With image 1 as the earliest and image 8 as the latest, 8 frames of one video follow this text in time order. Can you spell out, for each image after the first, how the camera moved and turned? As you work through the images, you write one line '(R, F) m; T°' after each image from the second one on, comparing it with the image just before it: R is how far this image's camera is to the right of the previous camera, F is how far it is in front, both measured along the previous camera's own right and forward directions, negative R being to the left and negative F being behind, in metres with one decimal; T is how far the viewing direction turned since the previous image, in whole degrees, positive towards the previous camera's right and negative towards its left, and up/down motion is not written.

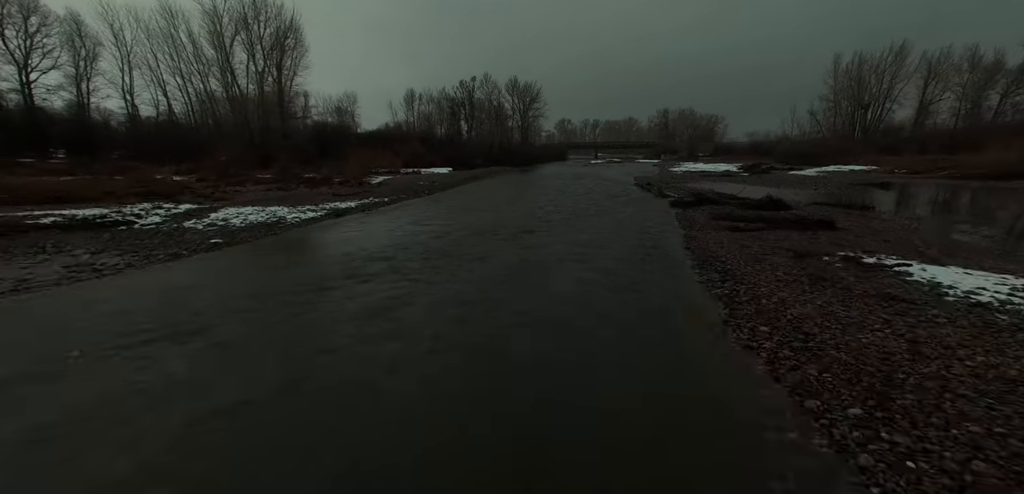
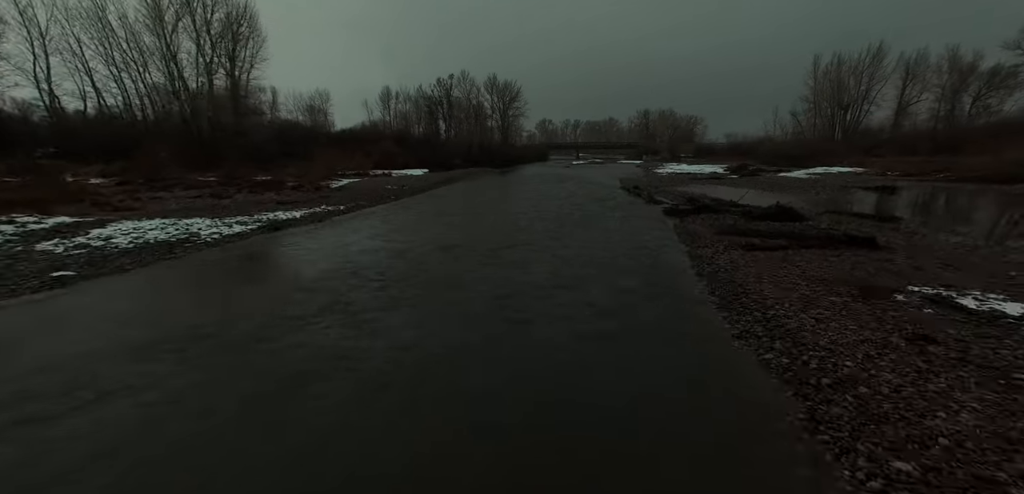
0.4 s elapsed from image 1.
(+0.1, +1.4) m; +2°
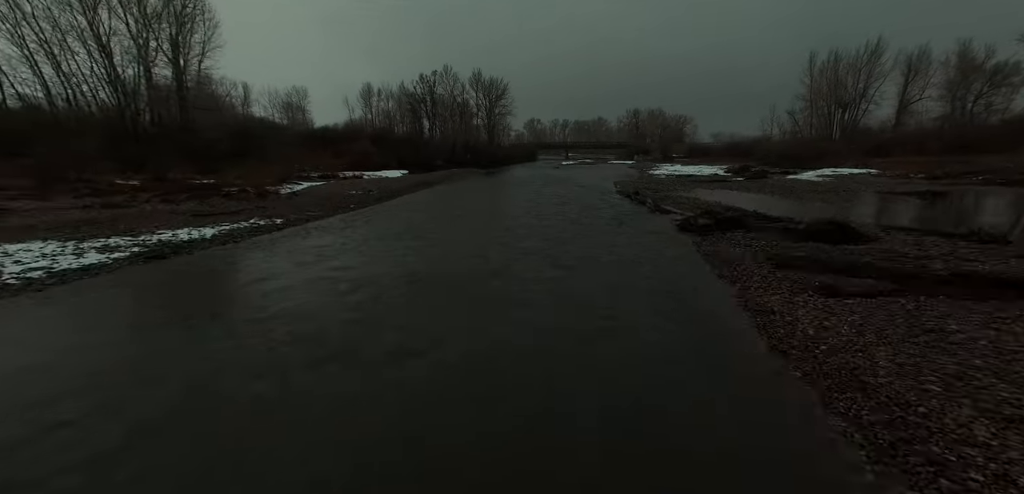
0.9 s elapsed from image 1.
(+0.2, +2.1) m; +1°
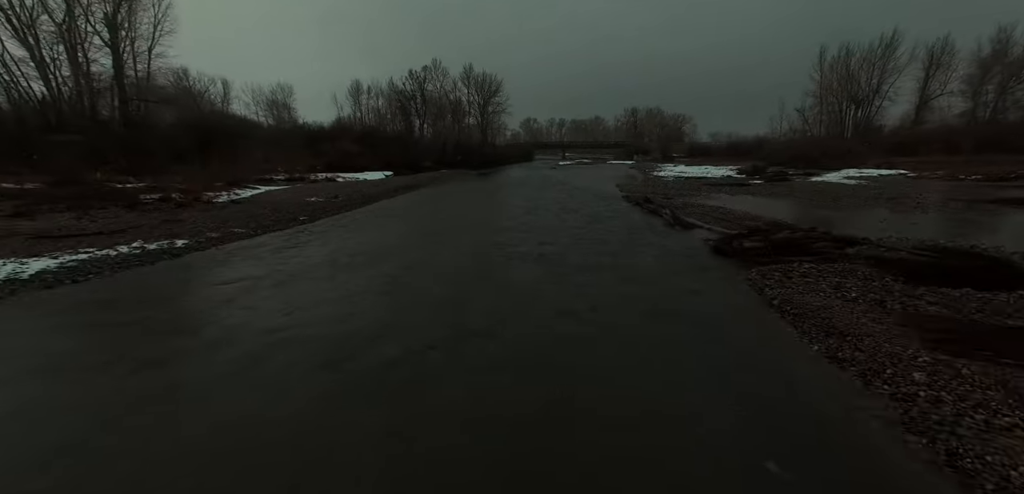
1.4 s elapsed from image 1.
(+0.2, +2.3) m; 0°
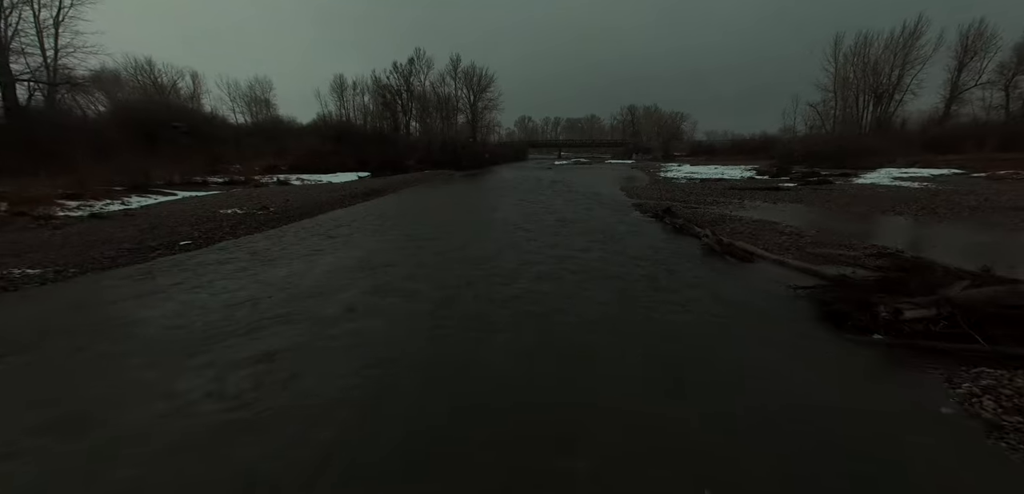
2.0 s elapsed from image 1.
(+0.3, +3.1) m; +1°
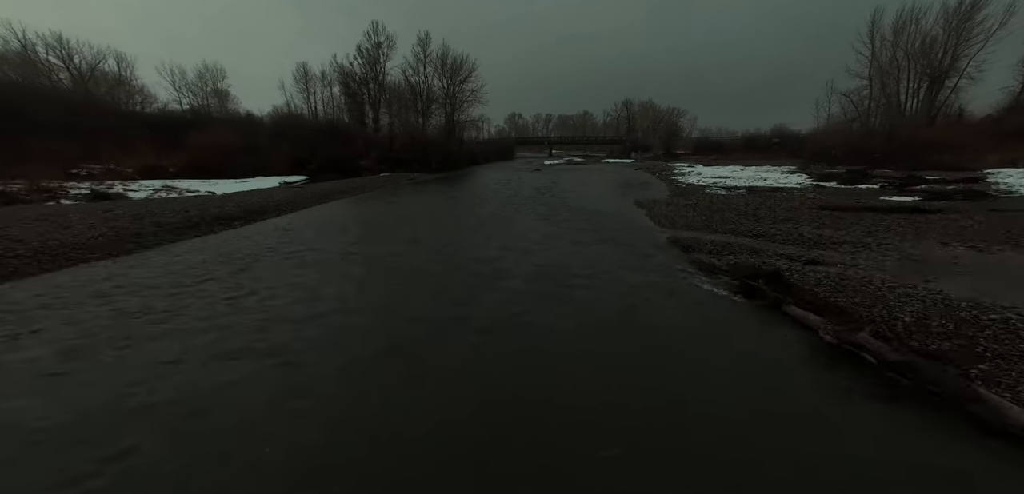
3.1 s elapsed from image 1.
(+0.8, +6.1) m; +1°
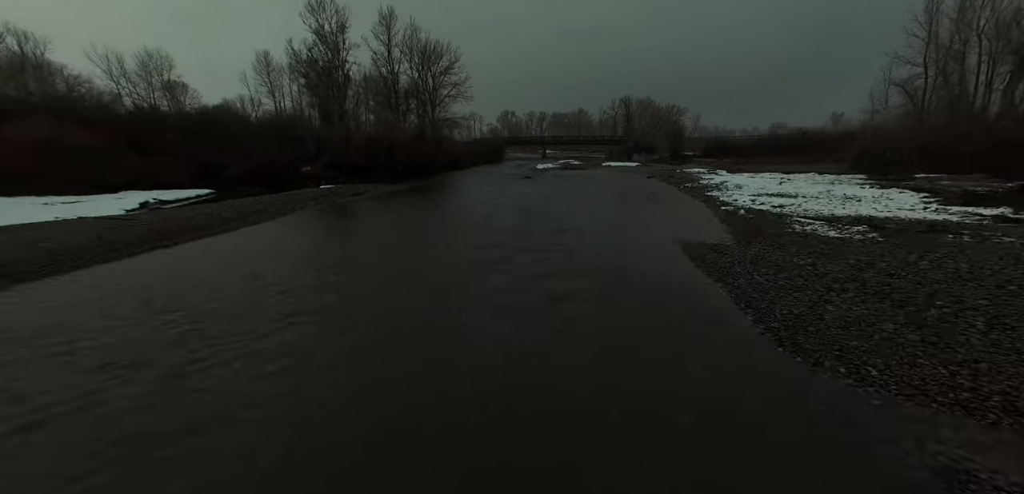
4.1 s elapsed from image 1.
(+0.7, +6.3) m; +1°
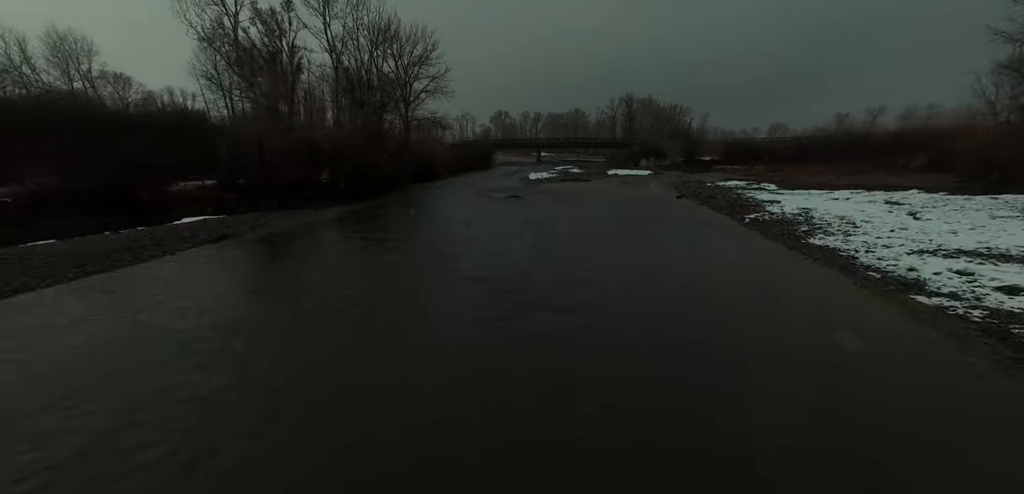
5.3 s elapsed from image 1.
(+0.8, +8.1) m; 0°
